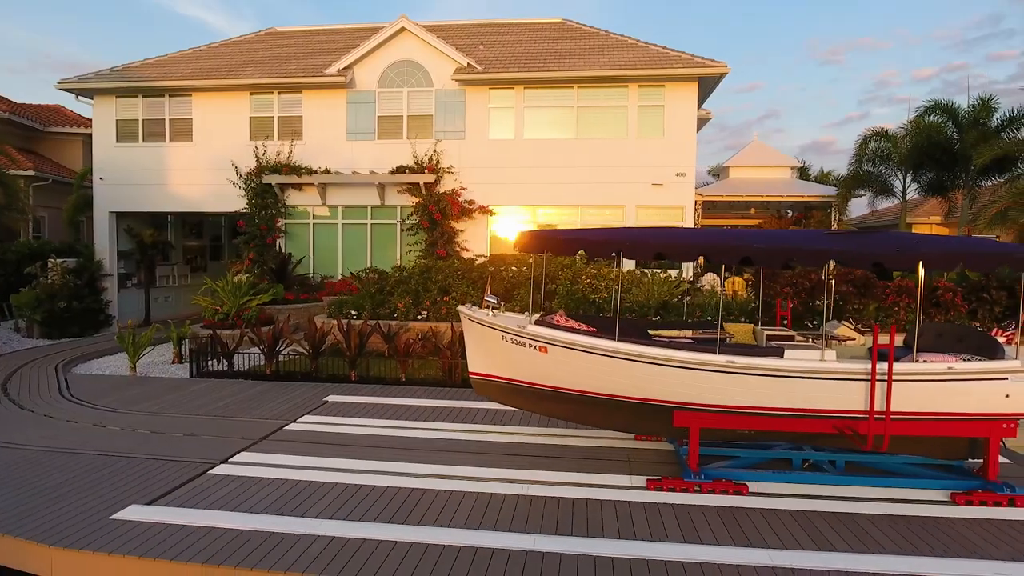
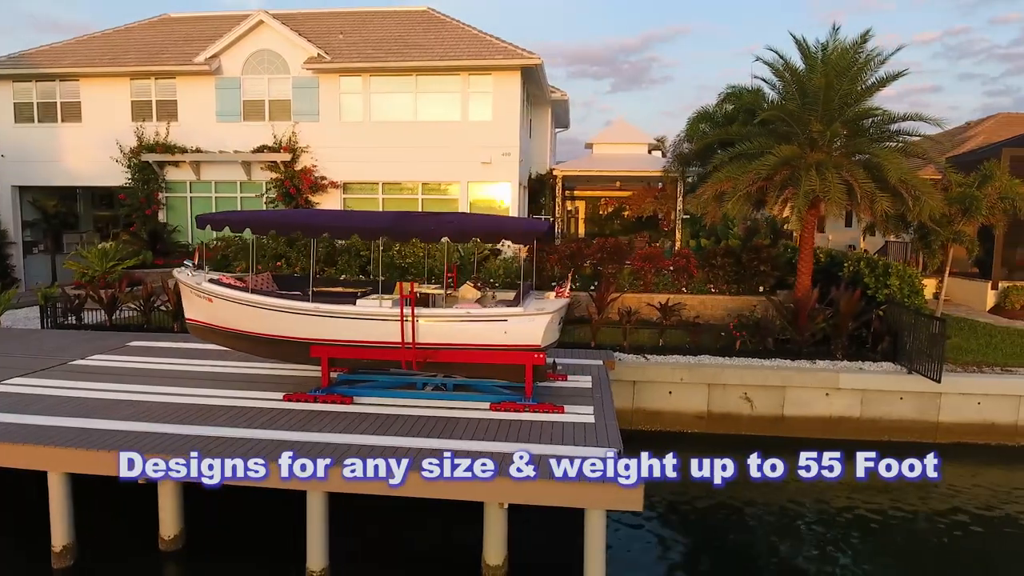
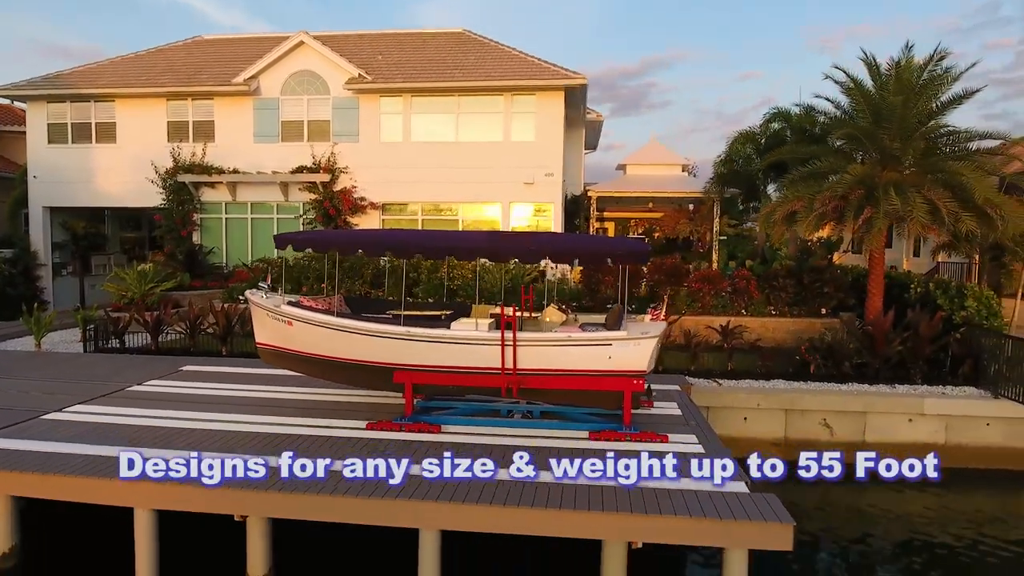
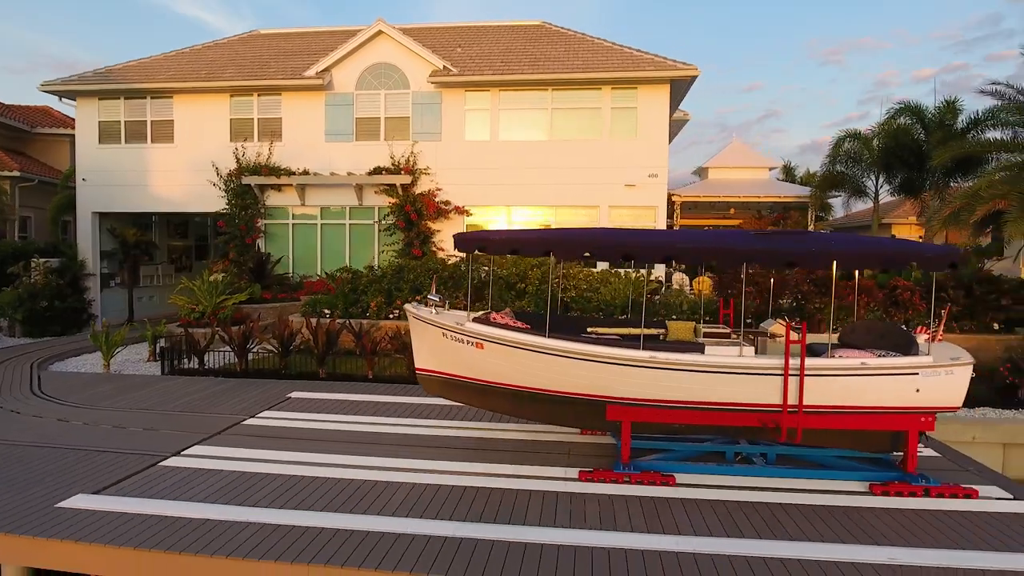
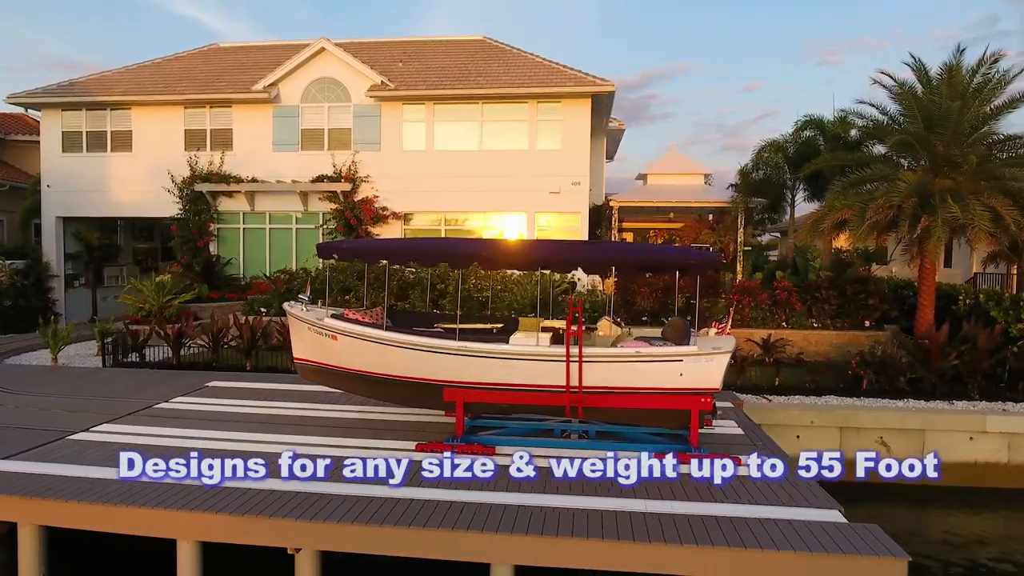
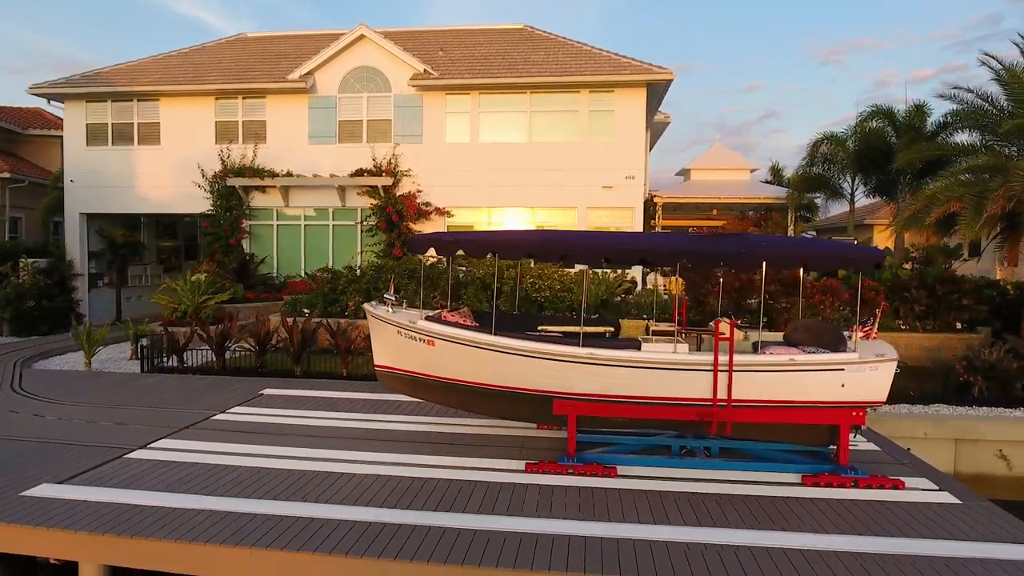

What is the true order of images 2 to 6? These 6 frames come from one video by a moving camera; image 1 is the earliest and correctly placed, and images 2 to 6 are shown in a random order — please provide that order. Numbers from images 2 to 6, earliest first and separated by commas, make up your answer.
4, 6, 5, 3, 2
